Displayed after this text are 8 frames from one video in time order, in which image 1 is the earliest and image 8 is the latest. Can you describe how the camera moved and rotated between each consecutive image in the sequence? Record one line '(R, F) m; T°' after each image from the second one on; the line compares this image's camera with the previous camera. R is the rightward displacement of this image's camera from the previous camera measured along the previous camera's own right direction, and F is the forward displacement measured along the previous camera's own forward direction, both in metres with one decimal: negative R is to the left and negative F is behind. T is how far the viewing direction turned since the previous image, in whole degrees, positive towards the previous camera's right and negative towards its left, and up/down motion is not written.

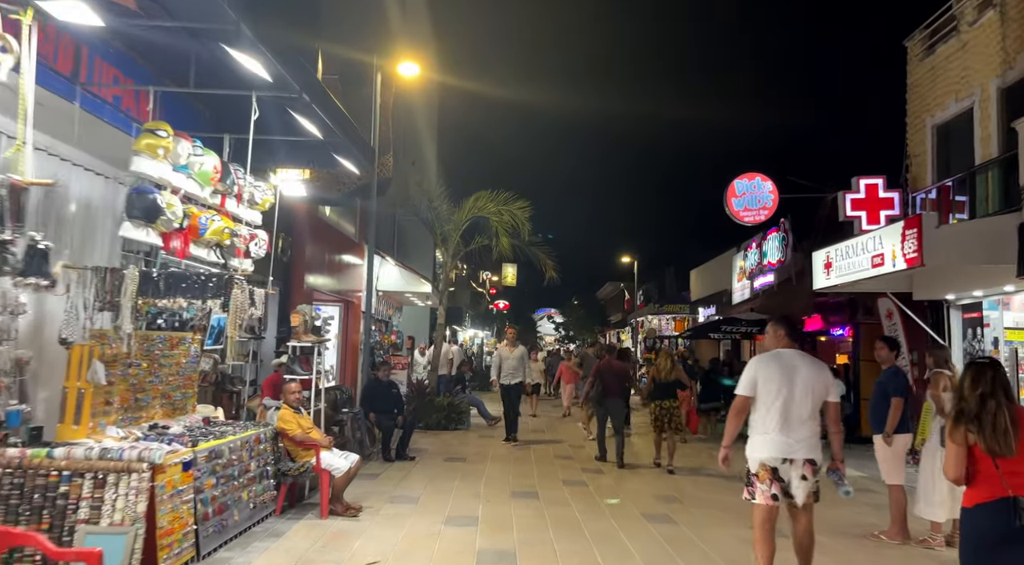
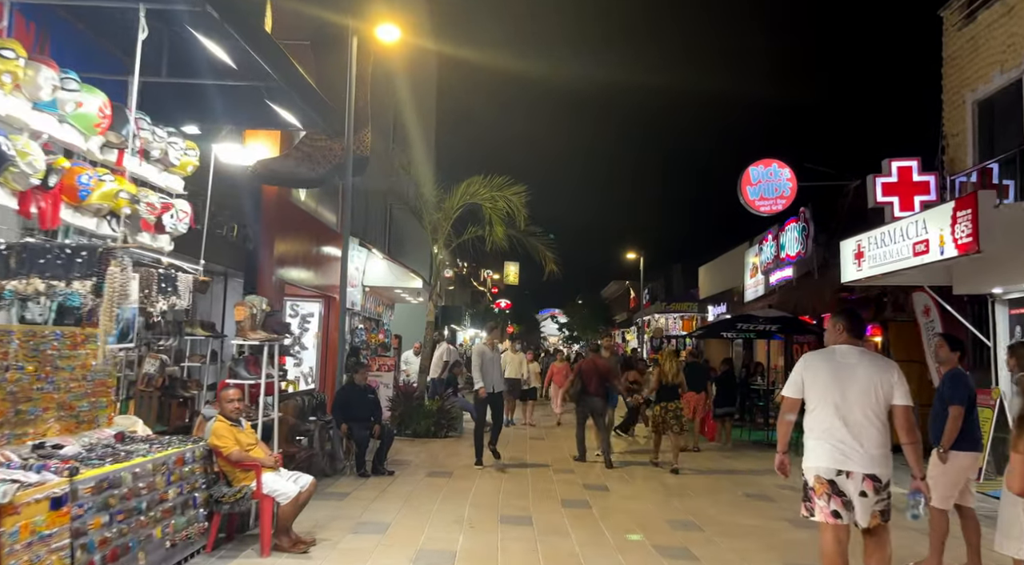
(+0.2, +1.2) m; 0°
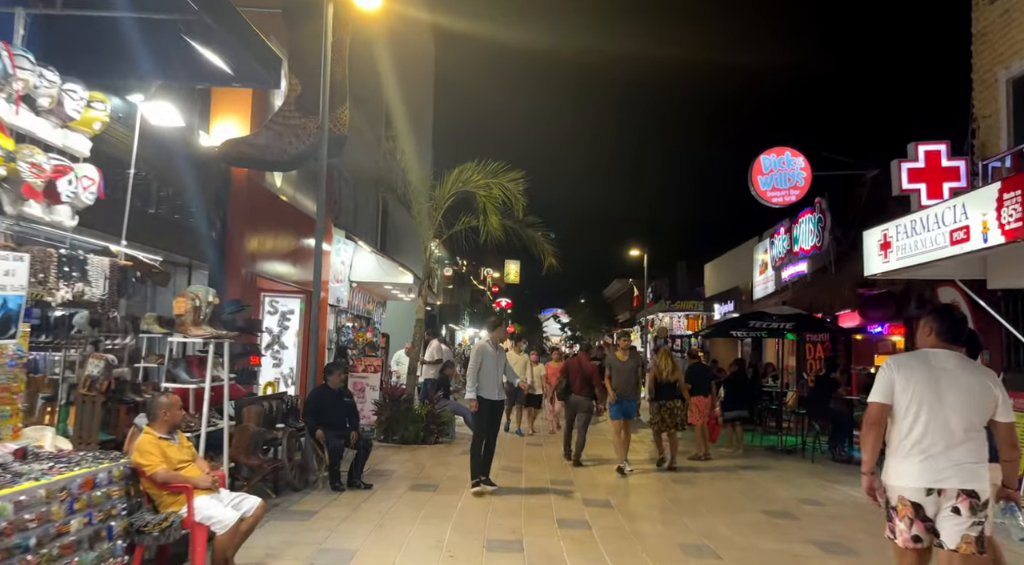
(+0.1, +0.9) m; 0°
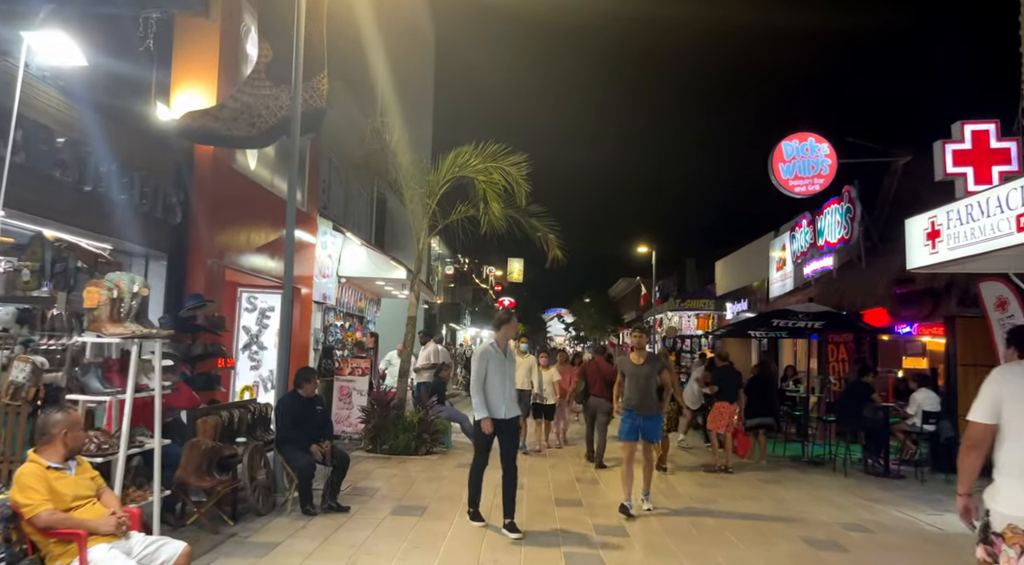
(0.0, +1.1) m; 0°
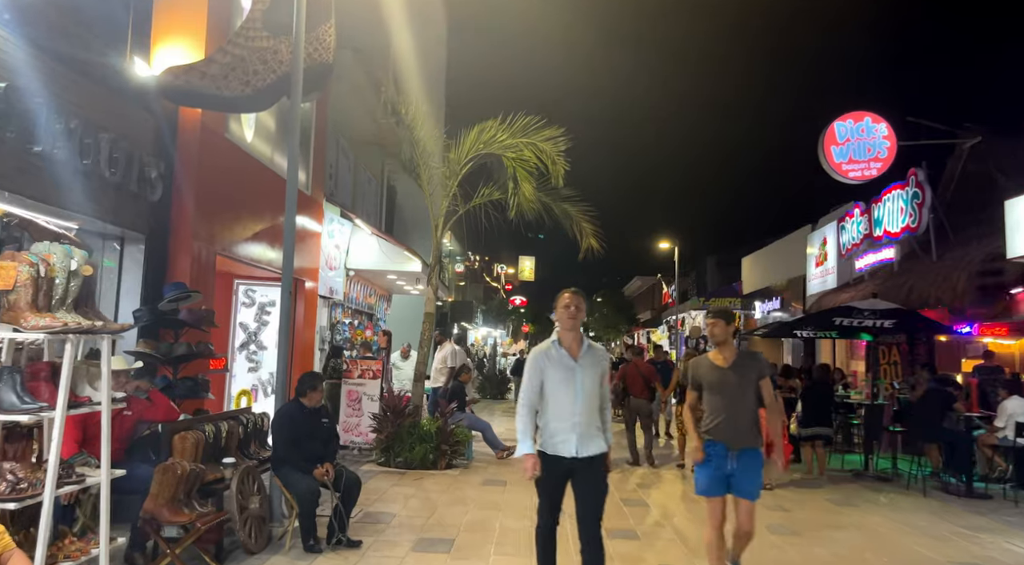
(-0.3, +1.3) m; -1°
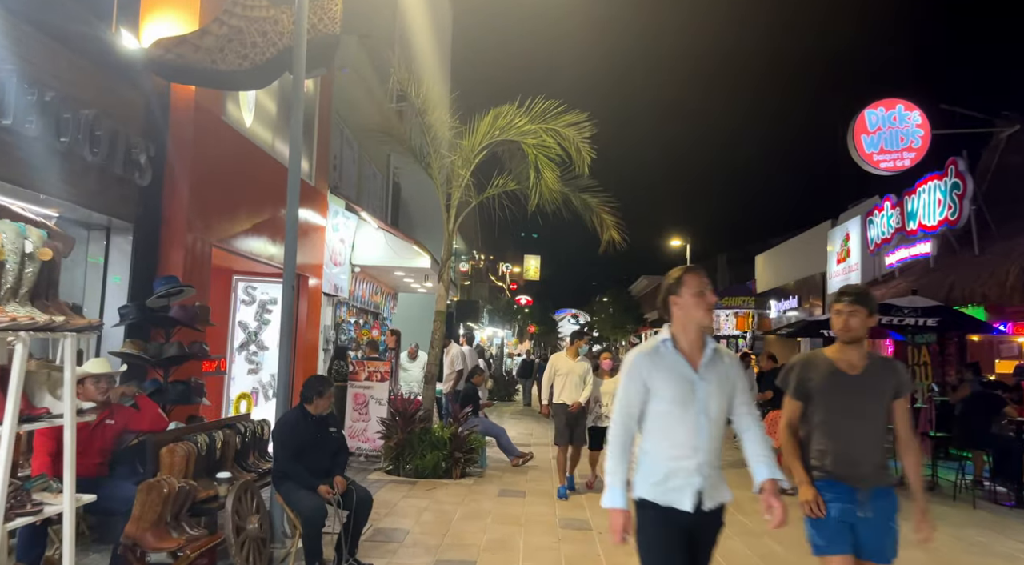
(-0.2, +0.6) m; 0°
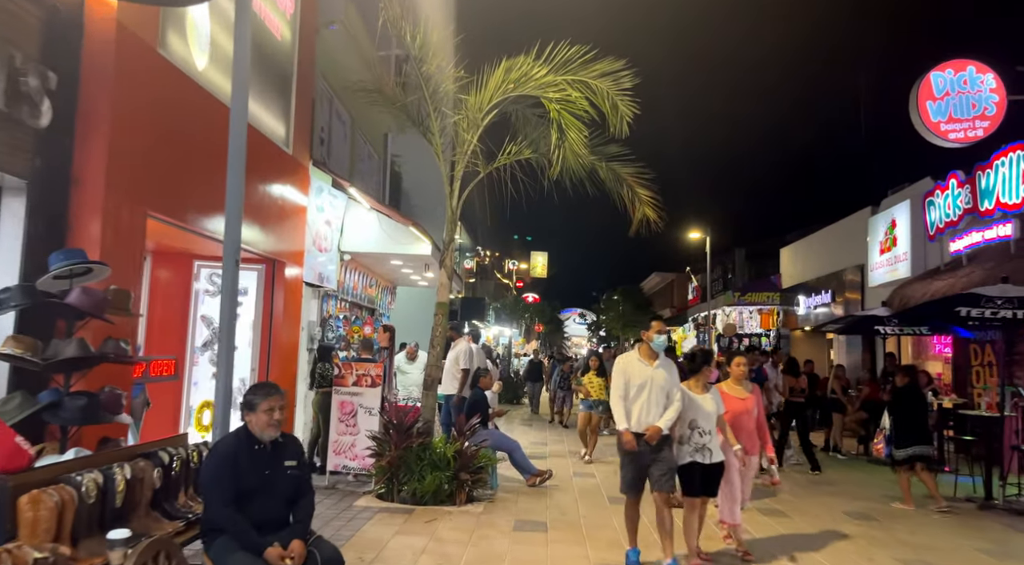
(-0.1, +1.5) m; 0°
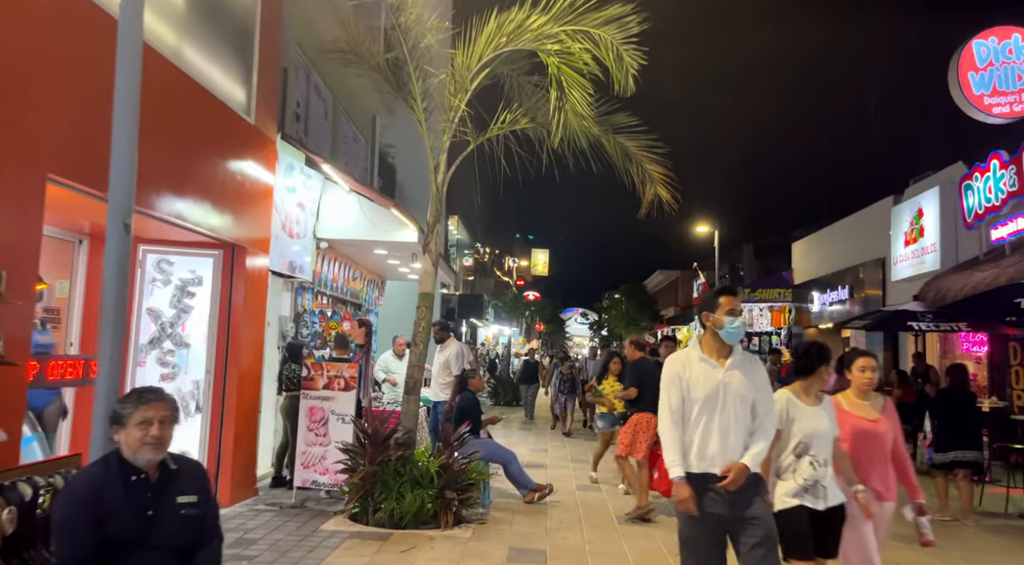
(+0.1, +1.0) m; 0°
